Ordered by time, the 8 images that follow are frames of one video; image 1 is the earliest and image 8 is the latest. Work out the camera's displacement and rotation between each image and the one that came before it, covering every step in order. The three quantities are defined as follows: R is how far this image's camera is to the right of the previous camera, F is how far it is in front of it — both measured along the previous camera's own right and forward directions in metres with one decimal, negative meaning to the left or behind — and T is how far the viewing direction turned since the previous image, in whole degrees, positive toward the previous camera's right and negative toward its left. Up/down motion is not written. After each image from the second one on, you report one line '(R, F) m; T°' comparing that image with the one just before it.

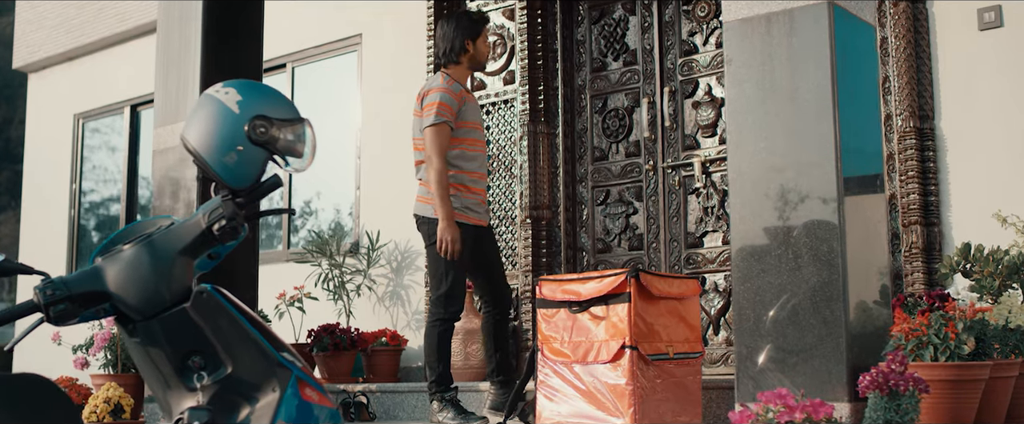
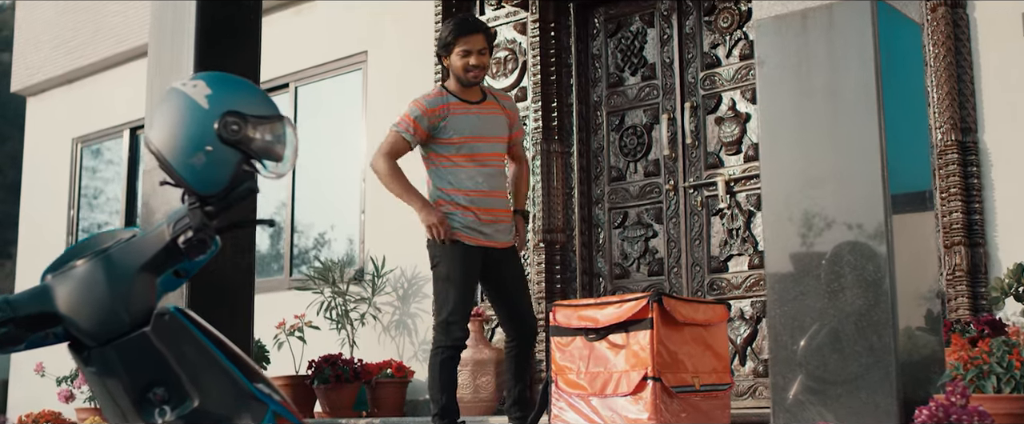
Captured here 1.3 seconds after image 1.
(0.0, +0.4) m; -1°
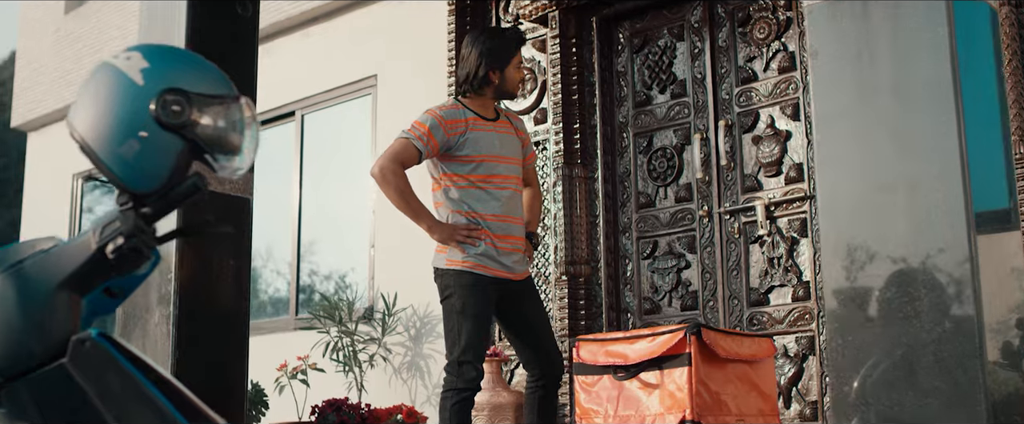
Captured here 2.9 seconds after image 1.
(0.0, +0.5) m; -1°
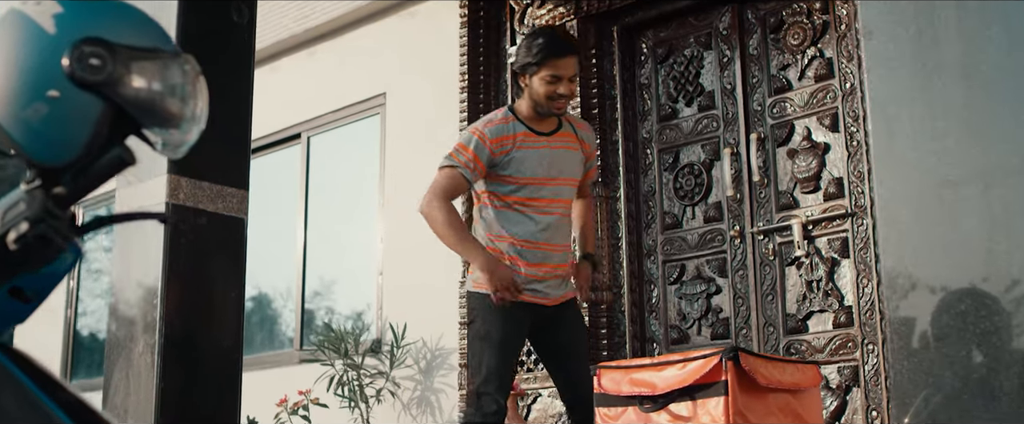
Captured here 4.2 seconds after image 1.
(0.0, +0.4) m; -1°
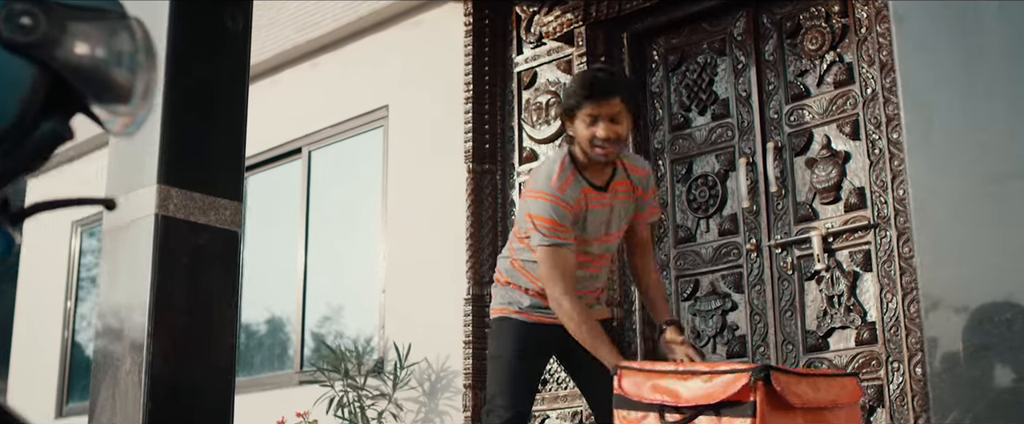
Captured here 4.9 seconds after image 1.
(0.0, +0.2) m; -1°
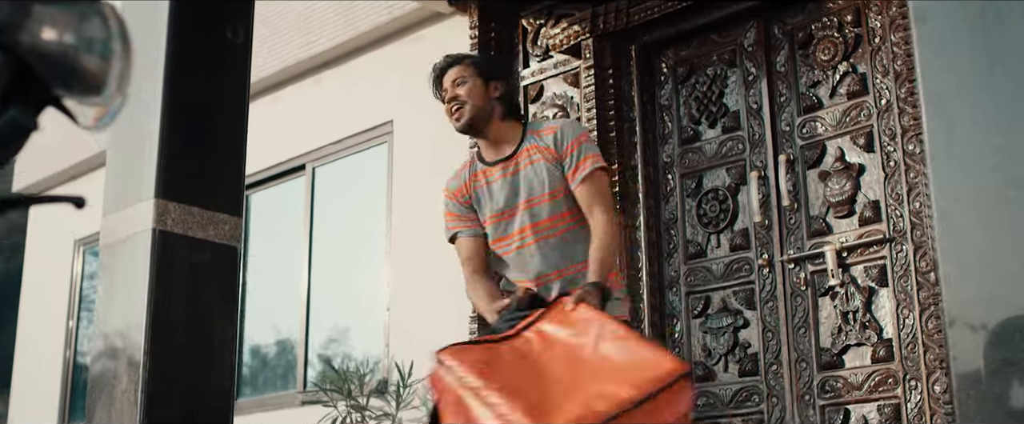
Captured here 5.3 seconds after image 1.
(0.0, +0.1) m; 0°
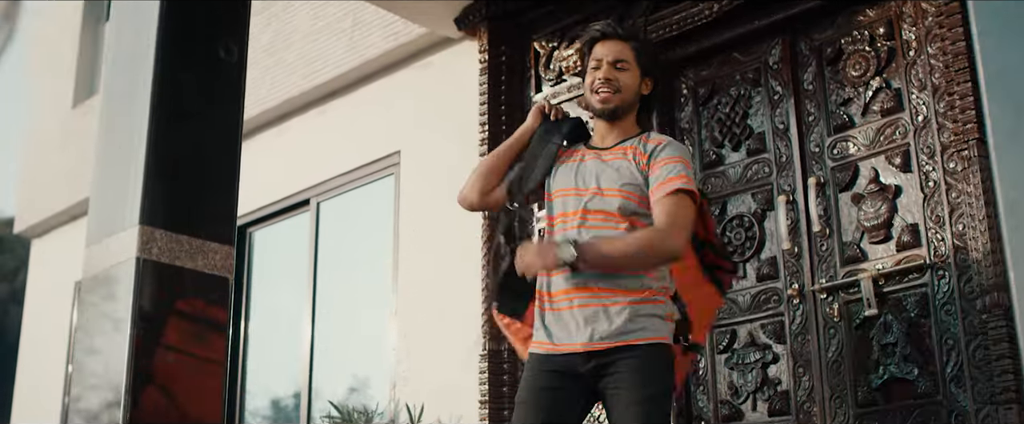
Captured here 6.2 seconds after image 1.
(0.0, +0.3) m; -1°
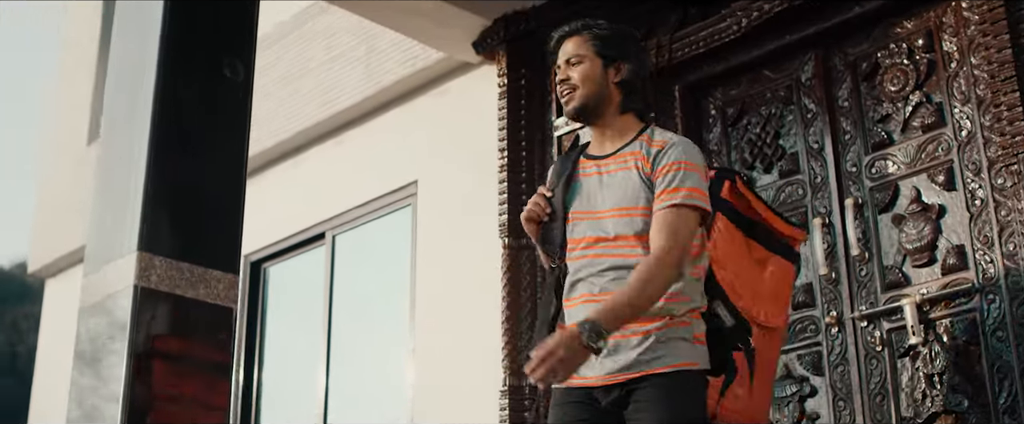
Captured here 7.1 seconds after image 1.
(0.0, +0.2) m; -1°
